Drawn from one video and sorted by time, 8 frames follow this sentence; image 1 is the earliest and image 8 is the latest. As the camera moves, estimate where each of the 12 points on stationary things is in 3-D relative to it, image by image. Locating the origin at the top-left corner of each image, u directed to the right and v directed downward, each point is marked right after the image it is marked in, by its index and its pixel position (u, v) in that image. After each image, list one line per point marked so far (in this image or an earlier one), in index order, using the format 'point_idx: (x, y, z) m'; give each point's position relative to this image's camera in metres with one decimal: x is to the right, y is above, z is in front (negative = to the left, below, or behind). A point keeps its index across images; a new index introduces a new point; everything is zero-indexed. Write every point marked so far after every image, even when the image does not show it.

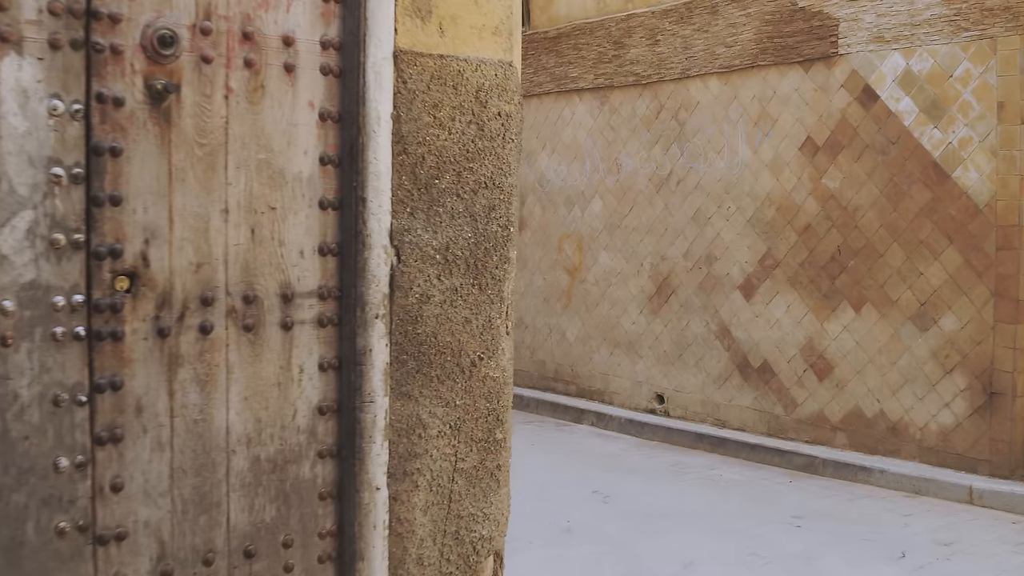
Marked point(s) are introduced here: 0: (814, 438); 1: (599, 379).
0: (+1.5, -0.8, +5.8) m
1: (+0.6, -0.6, +7.3) m
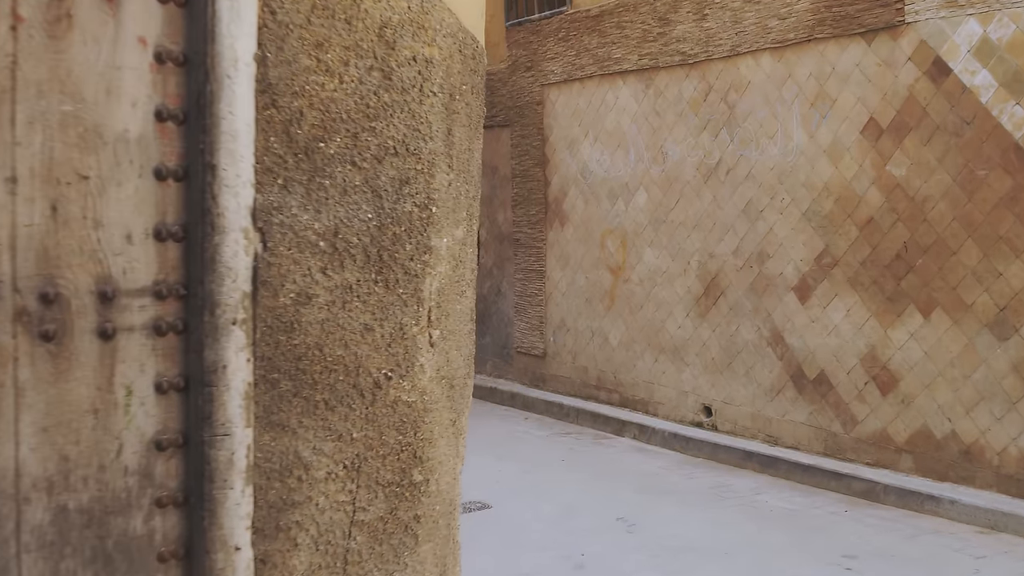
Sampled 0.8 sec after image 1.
0: (+1.6, -0.8, +5.1) m
1: (+0.8, -0.6, +6.7) m
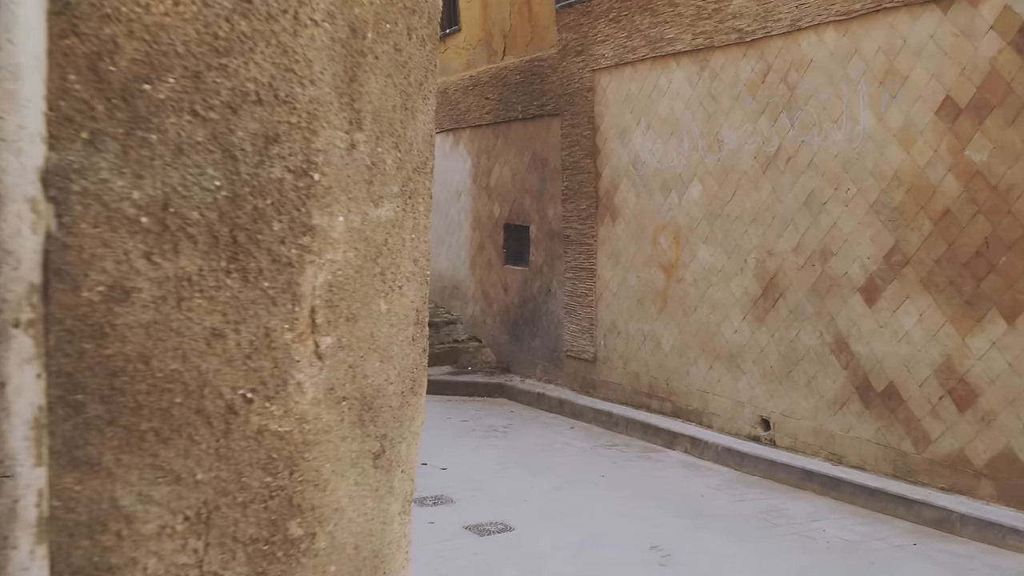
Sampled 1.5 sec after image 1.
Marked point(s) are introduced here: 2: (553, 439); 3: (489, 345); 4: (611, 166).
0: (+1.7, -0.8, +4.5) m
1: (+1.0, -0.6, +6.2) m
2: (+0.2, -0.9, +6.4) m
3: (-0.2, -0.4, +8.8) m
4: (+0.6, +0.7, +6.9) m
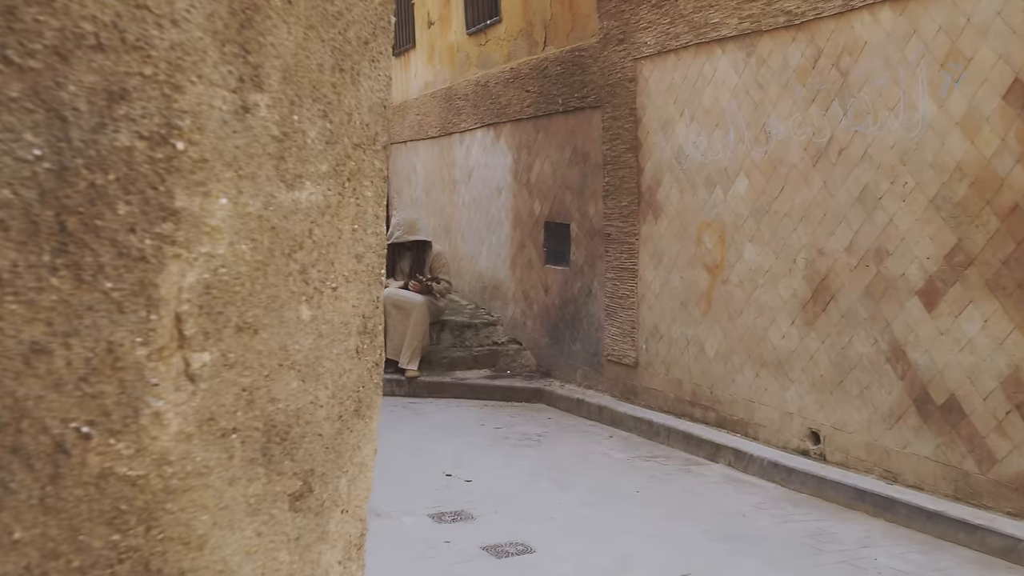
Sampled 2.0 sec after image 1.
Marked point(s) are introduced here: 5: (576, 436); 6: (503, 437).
0: (+1.8, -0.8, +4.1) m
1: (+1.2, -0.6, +5.8) m
2: (+0.4, -0.9, +6.0) m
3: (+0.1, -0.4, +8.5) m
4: (+0.8, +0.7, +6.6) m
5: (+0.4, -0.8, +6.4) m
6: (-0.1, -0.8, +6.3) m
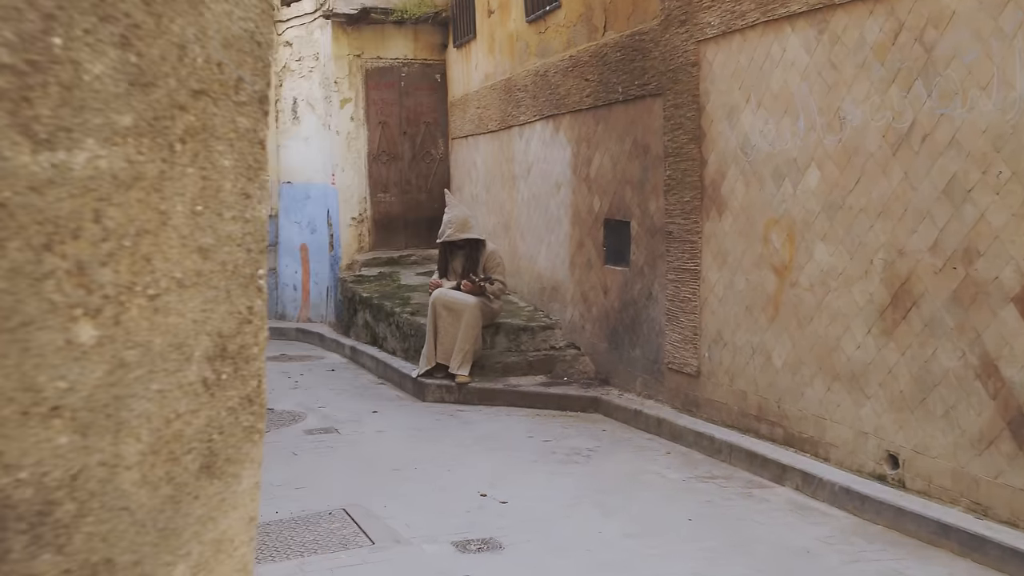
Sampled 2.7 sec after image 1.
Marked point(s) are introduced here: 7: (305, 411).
0: (+1.9, -0.8, +3.5) m
1: (+1.4, -0.6, +5.2) m
2: (+0.6, -0.9, +5.5) m
3: (+0.5, -0.5, +8.0) m
4: (+1.1, +0.7, +6.0) m
5: (+0.6, -0.9, +5.9) m
6: (+0.2, -0.8, +5.9) m
7: (-1.3, -0.8, +7.3) m
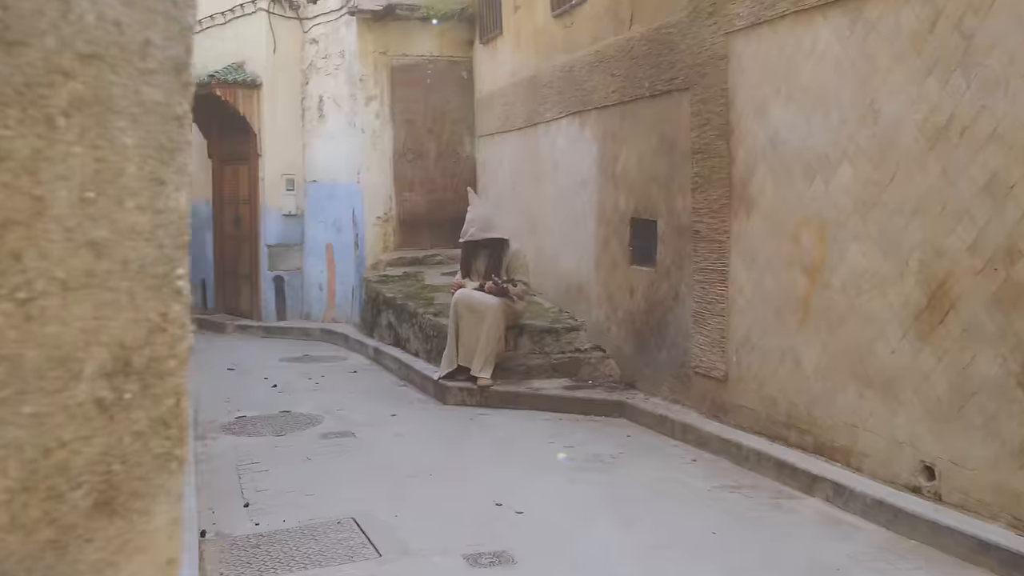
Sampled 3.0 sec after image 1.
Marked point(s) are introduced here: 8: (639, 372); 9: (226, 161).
0: (+1.9, -0.8, +3.2) m
1: (+1.5, -0.6, +5.0) m
2: (+0.7, -0.9, +5.3) m
3: (+0.7, -0.5, +7.7) m
4: (+1.2, +0.7, +5.8) m
5: (+0.7, -0.9, +5.7) m
6: (+0.3, -0.9, +5.7) m
7: (-1.2, -0.8, +7.1) m
8: (+0.8, -0.5, +7.3) m
9: (-3.5, +1.6, +14.0) m
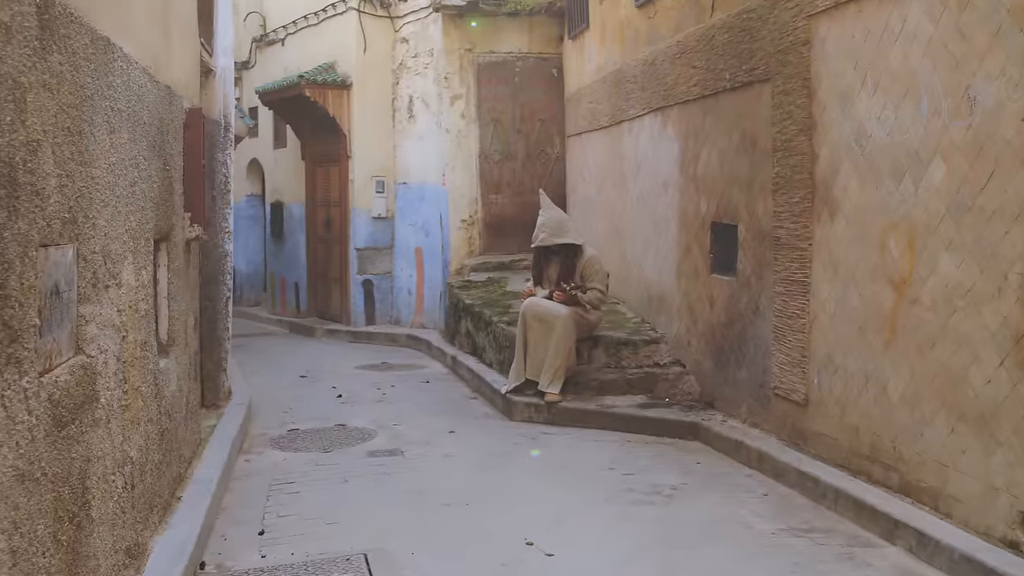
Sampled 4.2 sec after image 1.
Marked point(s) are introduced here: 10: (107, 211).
0: (+1.9, -0.9, +2.5) m
1: (+1.6, -0.7, +4.3) m
2: (+0.9, -0.9, +4.7) m
3: (+1.1, -0.5, +7.1) m
4: (+1.4, +0.7, +5.1) m
5: (+0.9, -0.9, +5.1) m
6: (+0.5, -0.9, +5.1) m
7: (-0.8, -0.8, +6.8) m
8: (+1.2, -0.6, +6.7) m
9: (-2.3, +1.5, +13.8) m
10: (-1.1, +0.2, +3.2) m
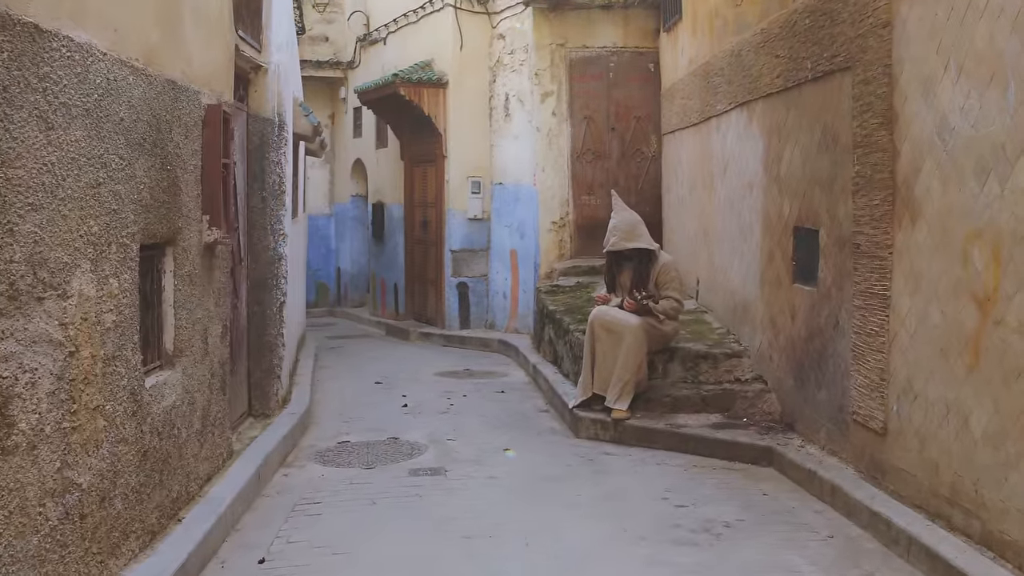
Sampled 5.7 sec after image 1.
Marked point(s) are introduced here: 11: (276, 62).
0: (+1.7, -1.0, +1.9) m
1: (+1.6, -0.8, +3.7) m
2: (+1.0, -1.0, +4.1) m
3: (+1.5, -0.6, +6.5) m
4: (+1.6, +0.6, +4.5) m
5: (+1.1, -1.0, +4.5) m
6: (+0.7, -1.0, +4.6) m
7: (-0.5, -0.9, +6.4) m
8: (+1.5, -0.7, +6.1) m
9: (-1.1, +1.5, +13.6) m
10: (-1.2, +0.2, +2.9) m
11: (-1.4, +1.3, +6.6) m
